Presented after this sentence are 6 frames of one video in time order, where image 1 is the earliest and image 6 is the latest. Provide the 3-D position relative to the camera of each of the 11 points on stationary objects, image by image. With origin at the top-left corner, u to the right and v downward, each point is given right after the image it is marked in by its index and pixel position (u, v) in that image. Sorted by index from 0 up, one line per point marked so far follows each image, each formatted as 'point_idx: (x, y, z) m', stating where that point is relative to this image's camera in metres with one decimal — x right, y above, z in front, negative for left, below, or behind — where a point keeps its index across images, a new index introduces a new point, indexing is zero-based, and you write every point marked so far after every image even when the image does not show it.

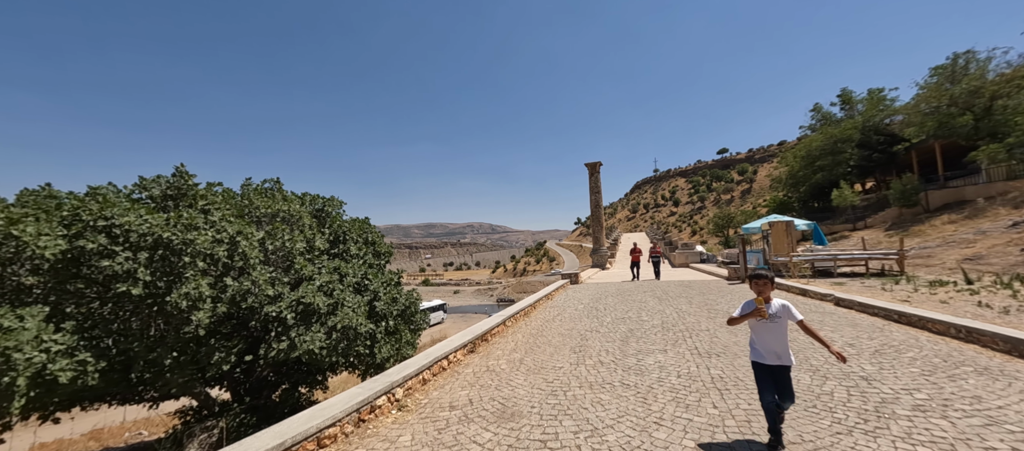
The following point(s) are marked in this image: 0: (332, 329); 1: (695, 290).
0: (-3.1, -1.8, +6.7) m
1: (+5.4, -1.9, +11.5) m
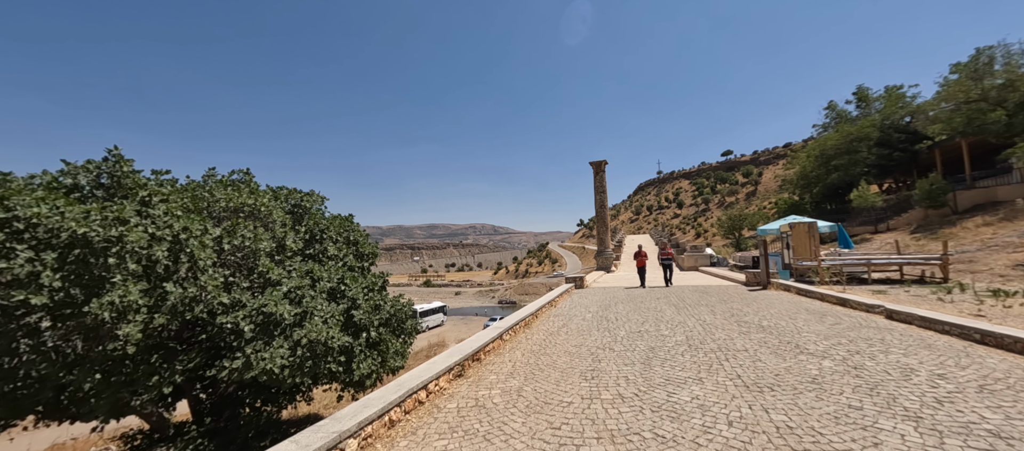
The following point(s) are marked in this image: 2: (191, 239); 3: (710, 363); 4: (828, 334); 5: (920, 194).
0: (-3.1, -1.7, +5.7) m
1: (+5.4, -1.9, +10.4) m
2: (-4.5, -0.2, +5.5) m
3: (+2.4, -1.7, +4.8) m
4: (+4.8, -1.6, +5.9) m
5: (+19.9, +1.6, +19.0) m
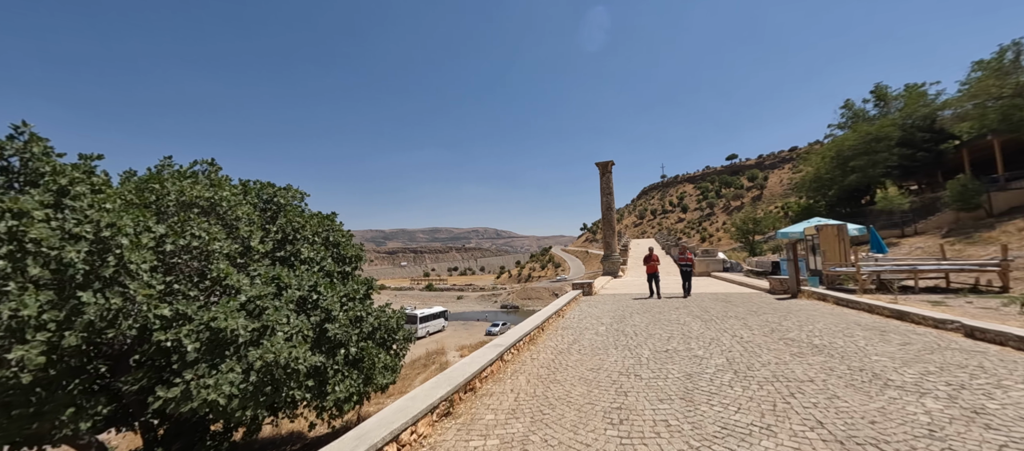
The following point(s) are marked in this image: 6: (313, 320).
0: (-3.1, -1.7, +4.6) m
1: (+5.5, -1.9, +9.3) m
2: (-4.5, -0.1, +4.5) m
3: (+2.5, -1.7, +3.7) m
4: (+4.8, -1.6, +4.8) m
5: (+20.1, +1.4, +17.8) m
6: (-2.9, -1.4, +5.7) m
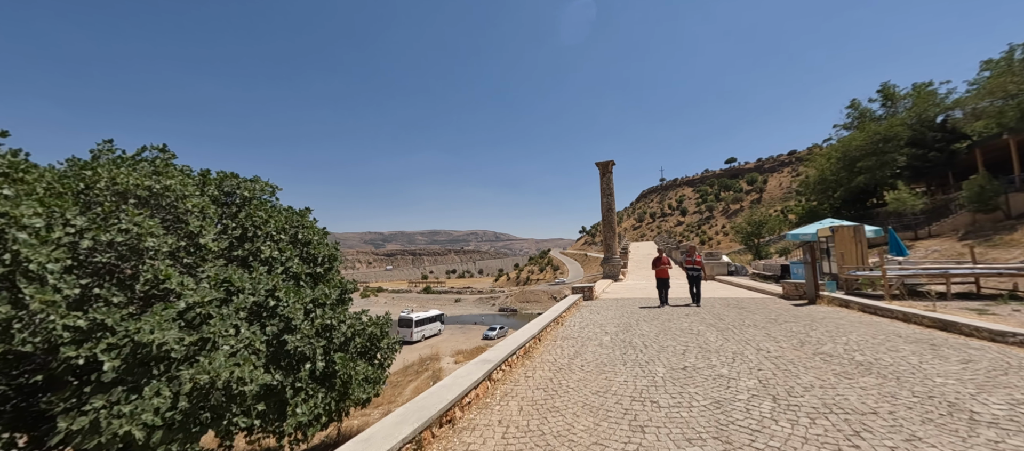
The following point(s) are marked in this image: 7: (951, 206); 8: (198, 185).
0: (-3.2, -1.6, +3.8) m
1: (+5.4, -1.9, +8.5) m
2: (-4.6, 0.0, +3.6) m
3: (+2.4, -1.6, +2.8) m
4: (+4.7, -1.6, +3.9) m
5: (+19.9, +1.3, +17.0) m
6: (-3.0, -1.3, +4.9) m
7: (+22.5, +1.0, +19.9) m
8: (-5.0, +0.6, +6.2) m
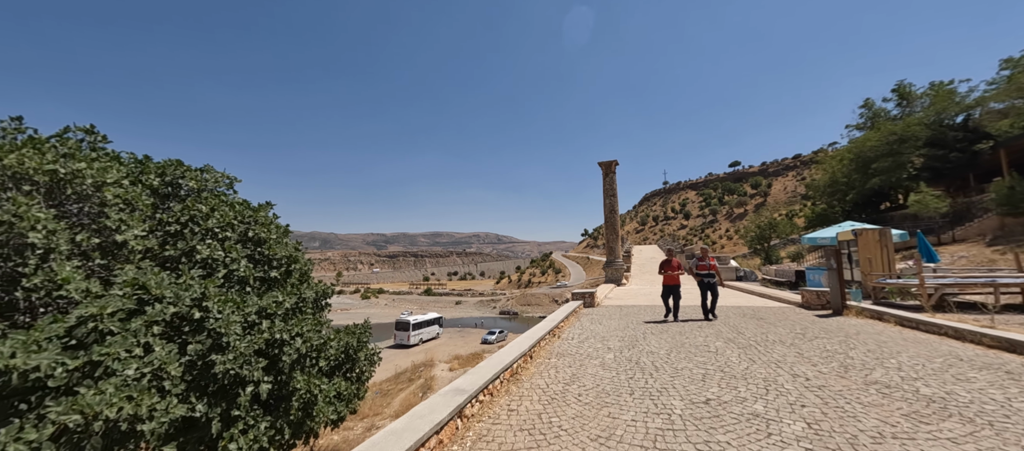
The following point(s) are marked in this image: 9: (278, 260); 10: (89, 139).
0: (-3.4, -1.5, +2.8) m
1: (+5.2, -2.0, +7.5) m
2: (-4.8, 0.0, +2.7) m
3: (+2.1, -1.6, +1.9) m
4: (+4.5, -1.6, +2.9) m
5: (+19.8, +1.1, +16.0) m
6: (-3.2, -1.3, +4.0) m
7: (+22.4, +0.8, +18.8) m
8: (-5.1, +0.7, +5.2) m
9: (-3.5, -0.5, +5.9) m
10: (-5.6, +1.2, +5.1) m
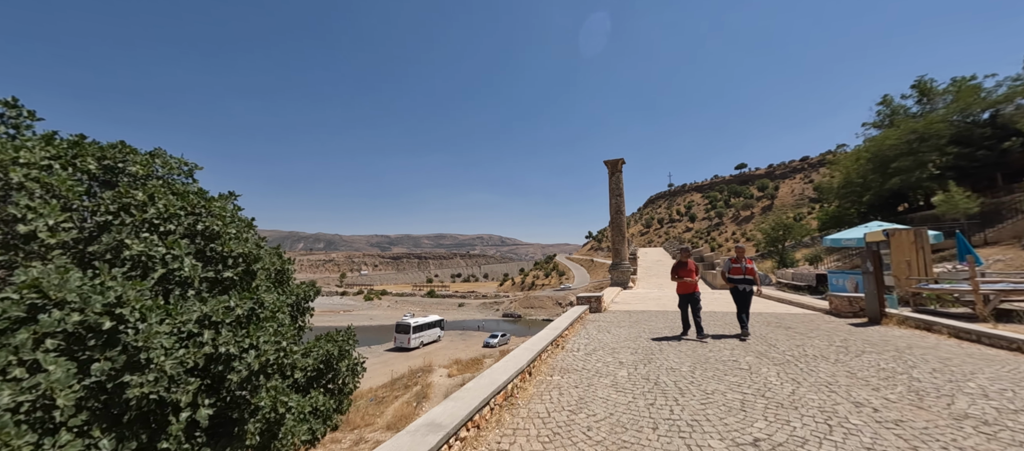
0: (-3.5, -1.4, +2.0) m
1: (+5.1, -1.9, +6.5) m
2: (-4.9, +0.2, +1.9) m
3: (+2.1, -1.5, +1.0) m
4: (+4.4, -1.5, +2.0) m
5: (+19.9, +1.1, +14.9) m
6: (-3.3, -1.1, +3.1) m
7: (+22.5, +0.7, +17.8) m
8: (-5.2, +0.8, +4.4) m
9: (-3.6, -0.4, +5.1) m
10: (-5.6, +1.3, +4.3) m
